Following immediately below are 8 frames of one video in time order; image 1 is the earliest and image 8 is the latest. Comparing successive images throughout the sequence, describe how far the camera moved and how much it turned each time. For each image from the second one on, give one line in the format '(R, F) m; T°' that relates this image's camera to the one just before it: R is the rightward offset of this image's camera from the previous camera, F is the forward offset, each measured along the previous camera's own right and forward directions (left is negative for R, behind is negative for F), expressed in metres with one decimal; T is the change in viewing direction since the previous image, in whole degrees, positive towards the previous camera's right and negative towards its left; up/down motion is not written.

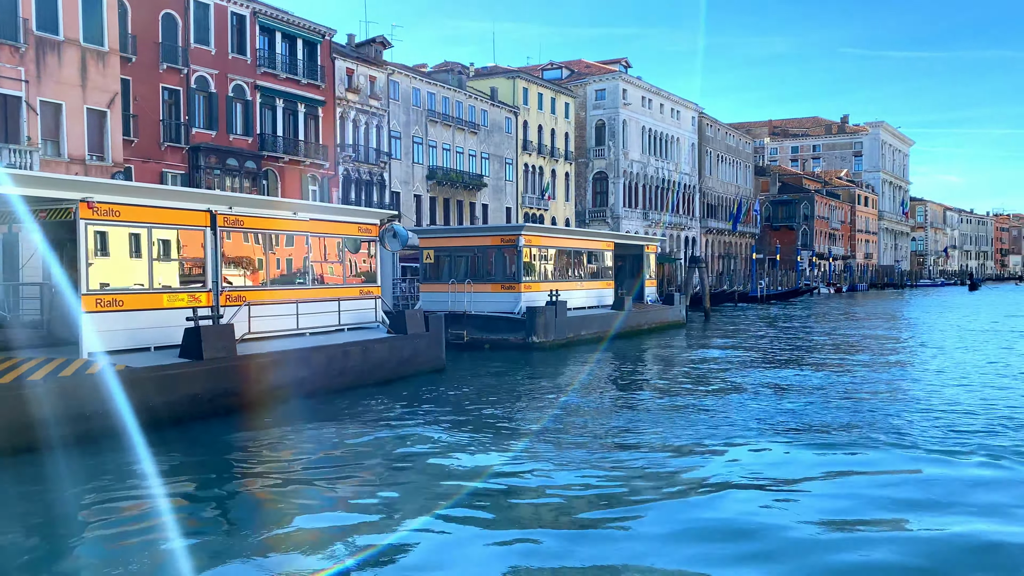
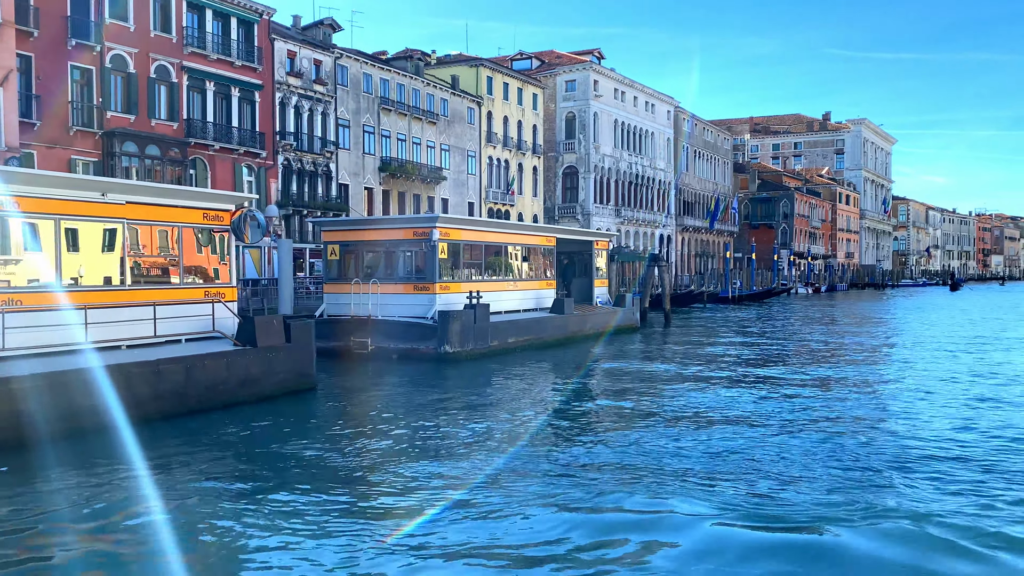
(+1.7, +2.8) m; +1°
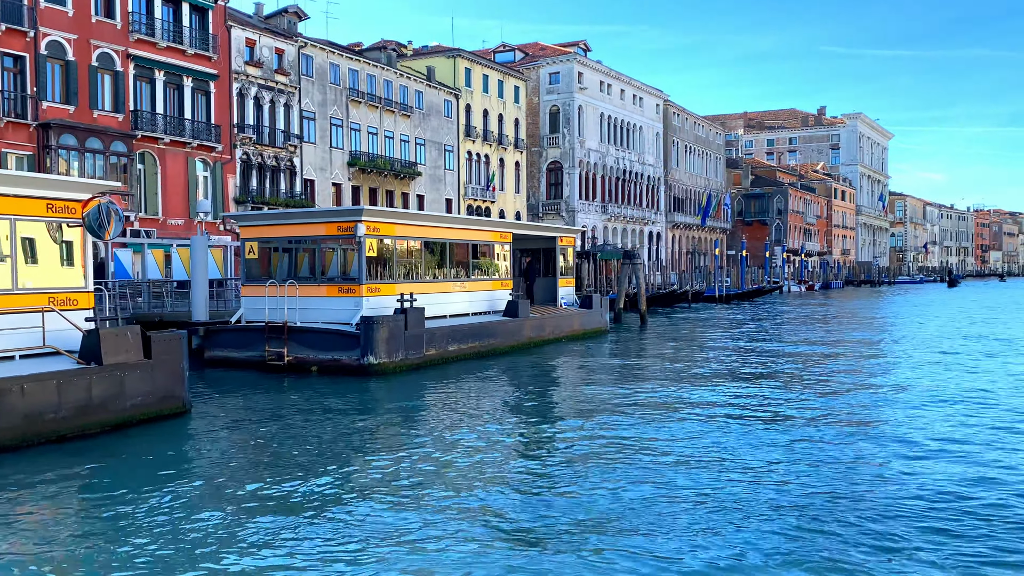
(+1.2, +2.1) m; 0°
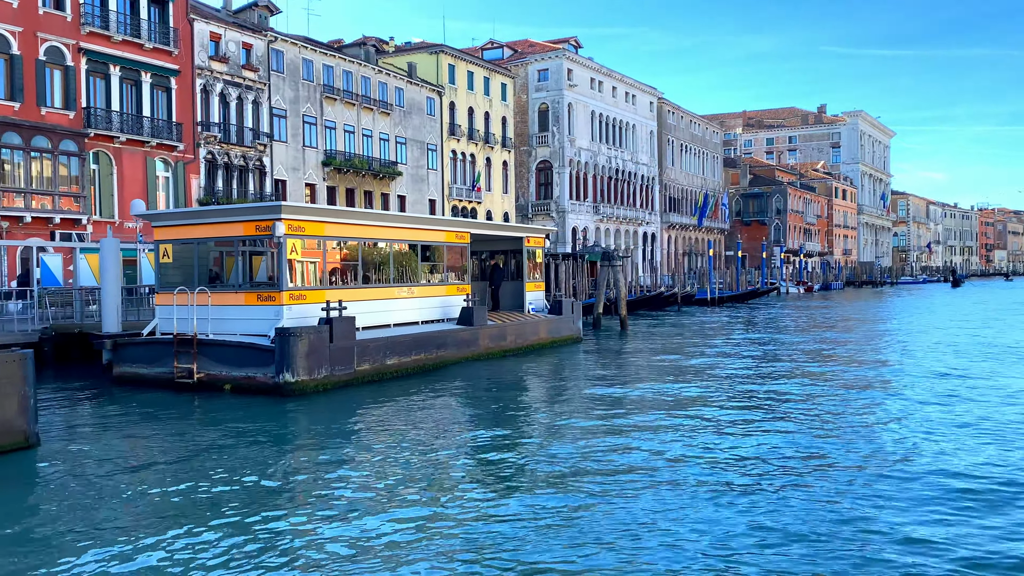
(+1.1, +1.9) m; 0°
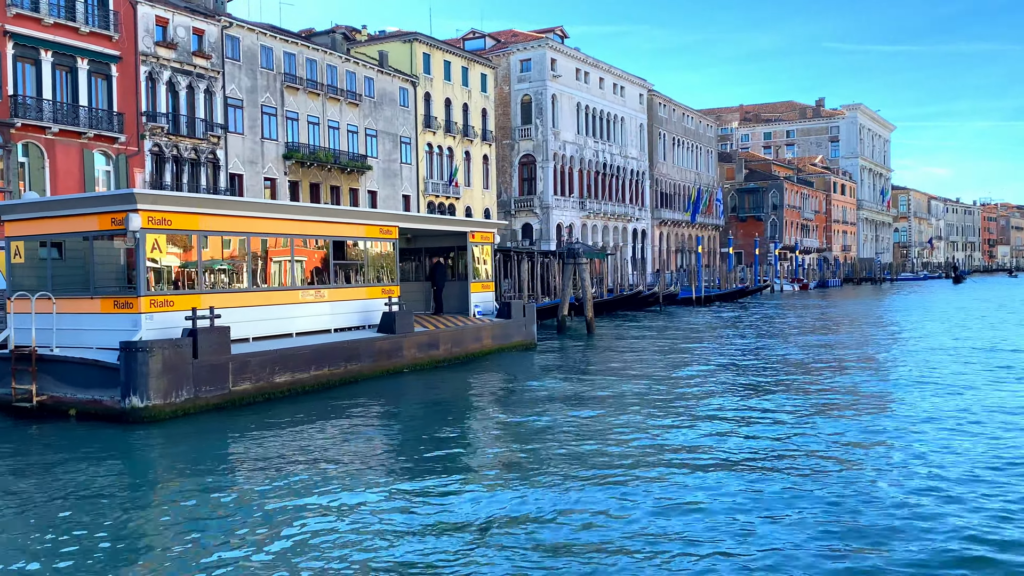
(+1.4, +2.4) m; 0°
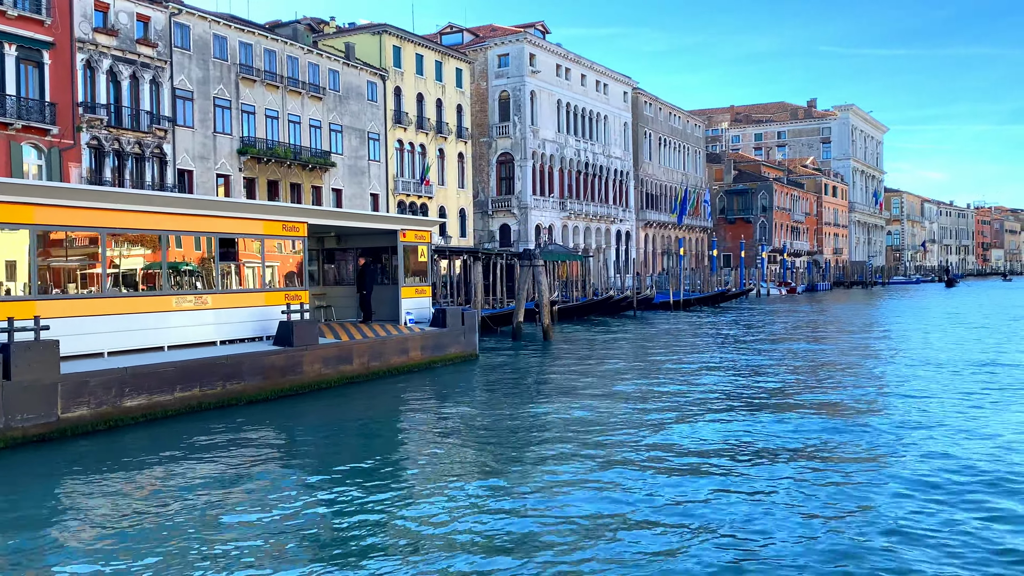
(+1.3, +2.1) m; 0°
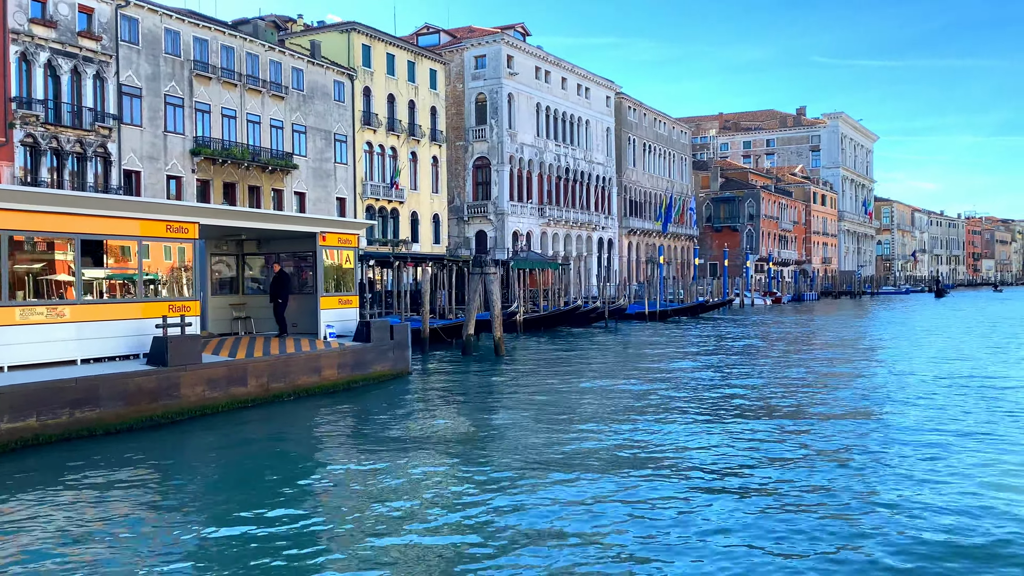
(+1.2, +1.8) m; 0°
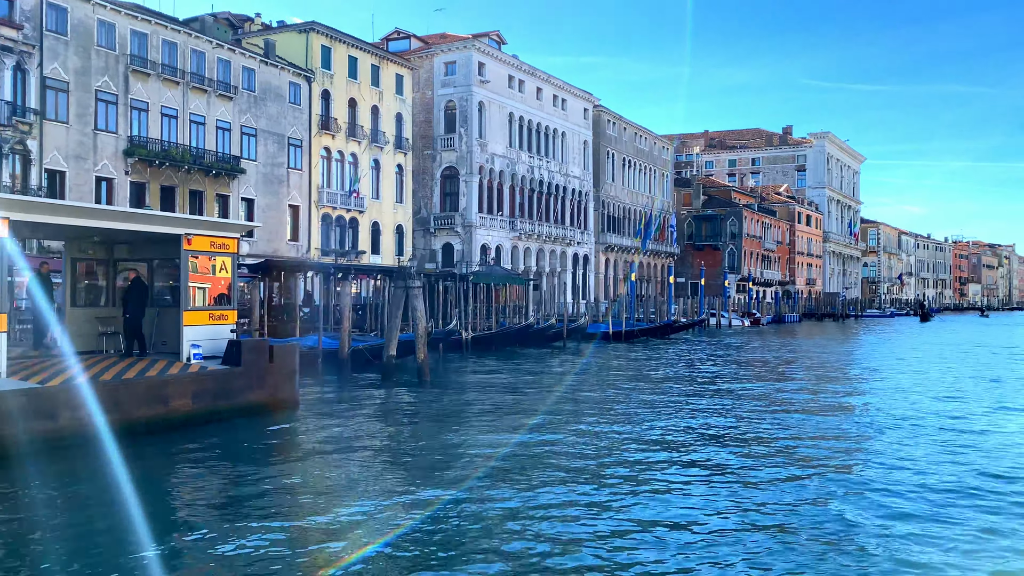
(+1.5, +2.3) m; +1°
